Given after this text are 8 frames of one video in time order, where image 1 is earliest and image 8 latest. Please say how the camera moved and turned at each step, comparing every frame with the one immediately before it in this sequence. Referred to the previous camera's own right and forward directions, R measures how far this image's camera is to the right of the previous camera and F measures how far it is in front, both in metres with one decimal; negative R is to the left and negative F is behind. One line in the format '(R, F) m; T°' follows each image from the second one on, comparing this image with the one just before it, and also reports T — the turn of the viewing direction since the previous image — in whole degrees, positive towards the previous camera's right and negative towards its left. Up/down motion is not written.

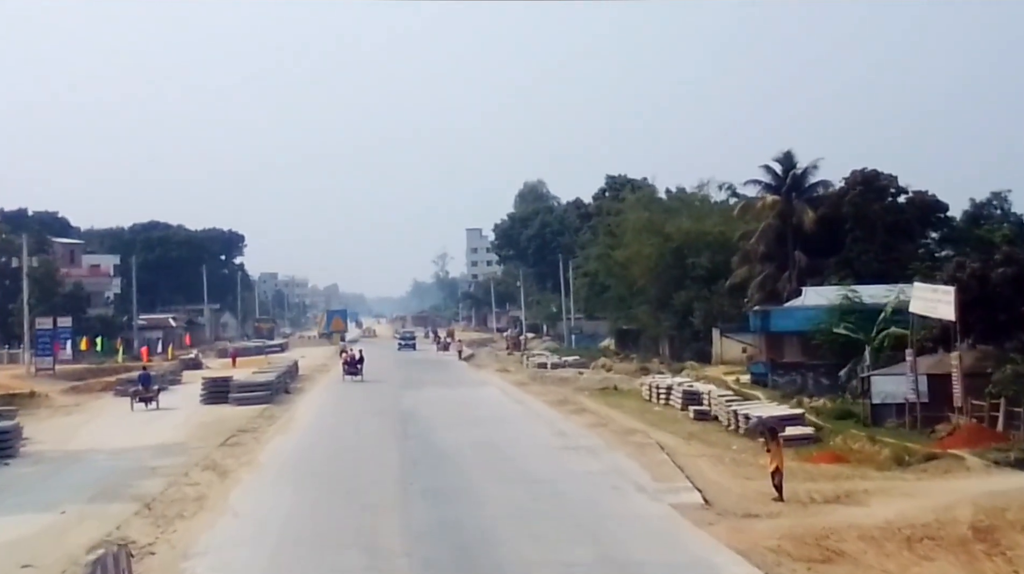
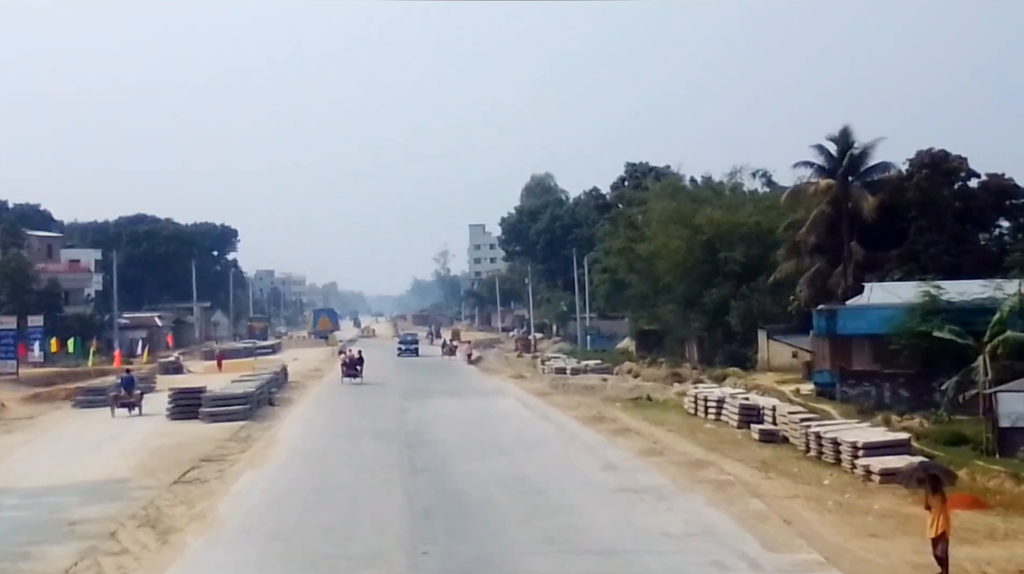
(-0.7, +6.8) m; 0°
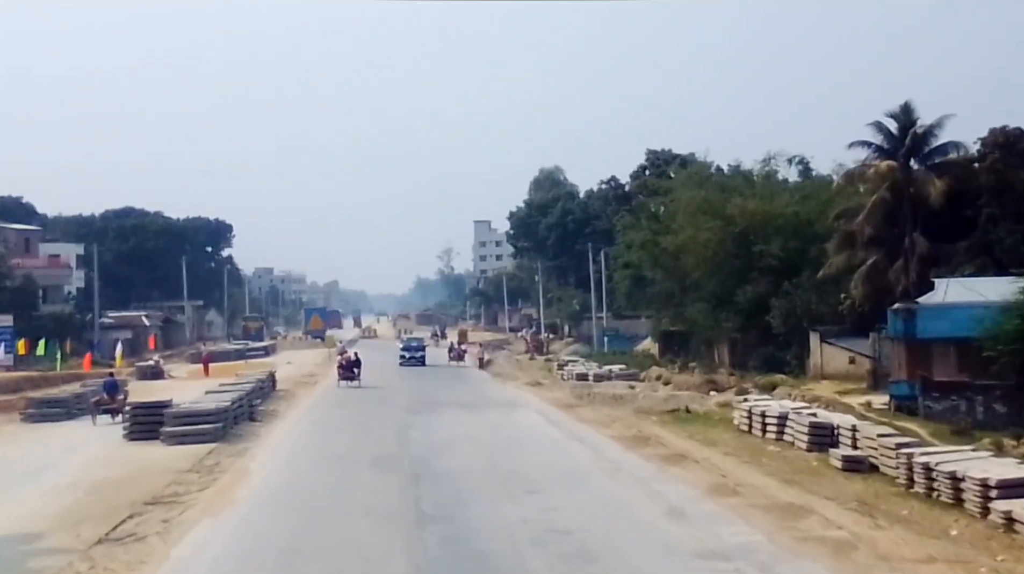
(-0.5, +5.9) m; 0°
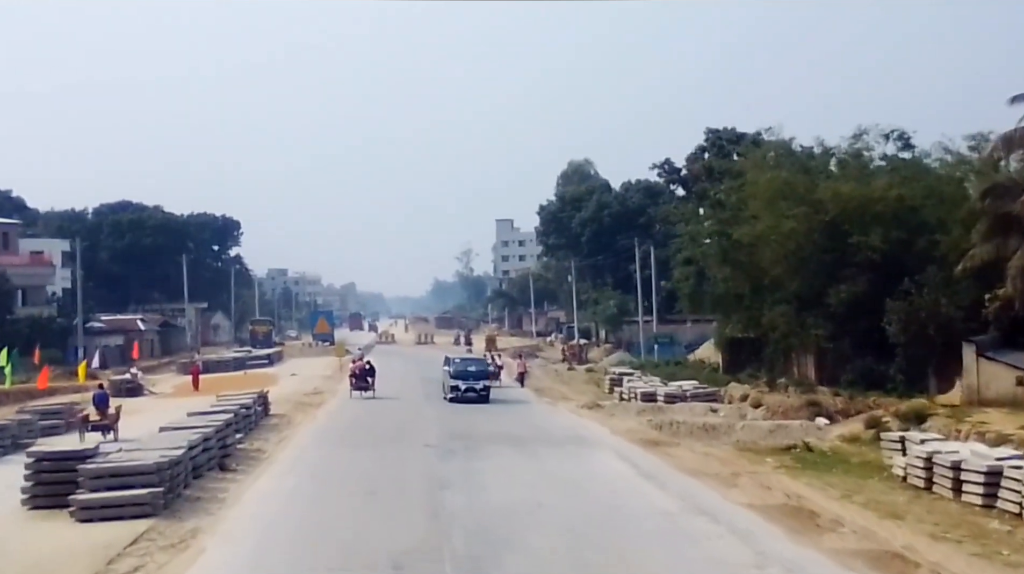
(-1.1, +9.9) m; -1°
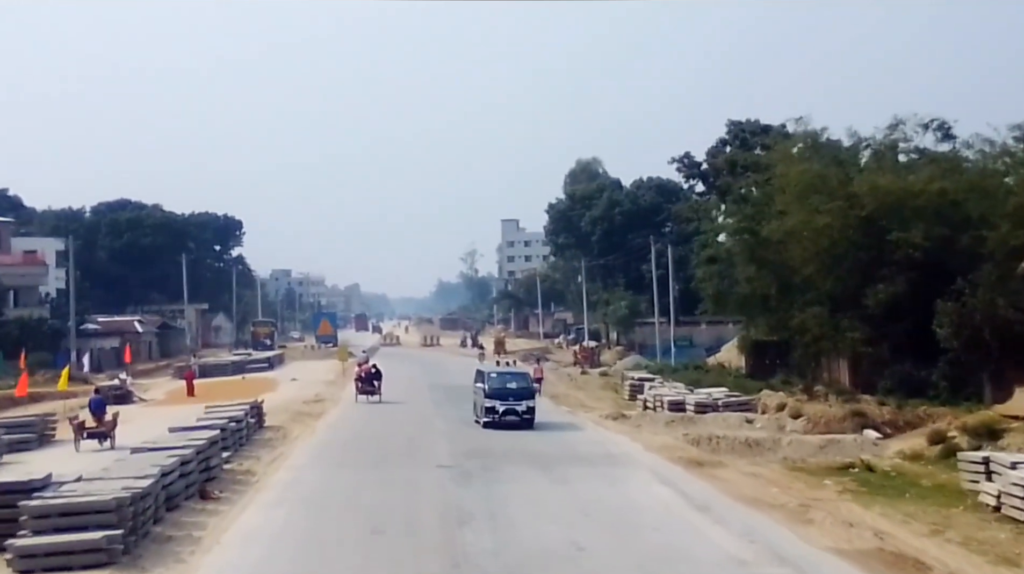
(-0.4, +3.3) m; 0°
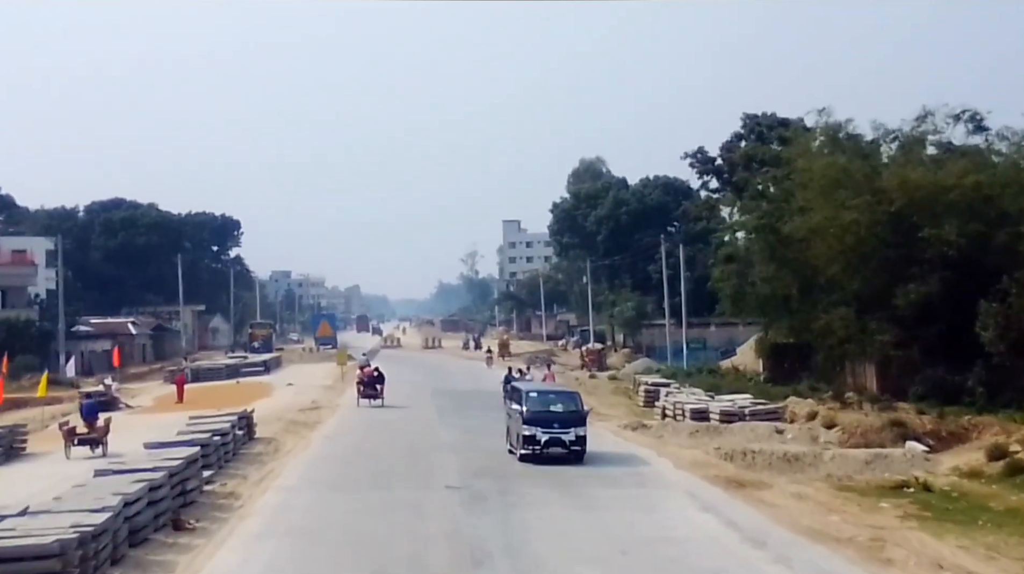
(-0.3, +2.7) m; 0°
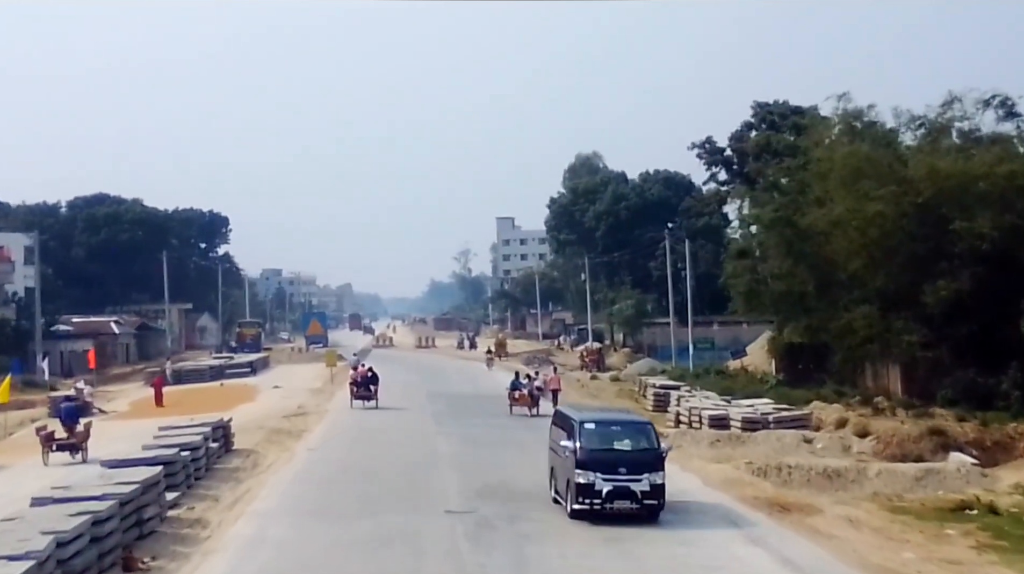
(-0.3, +3.0) m; 0°
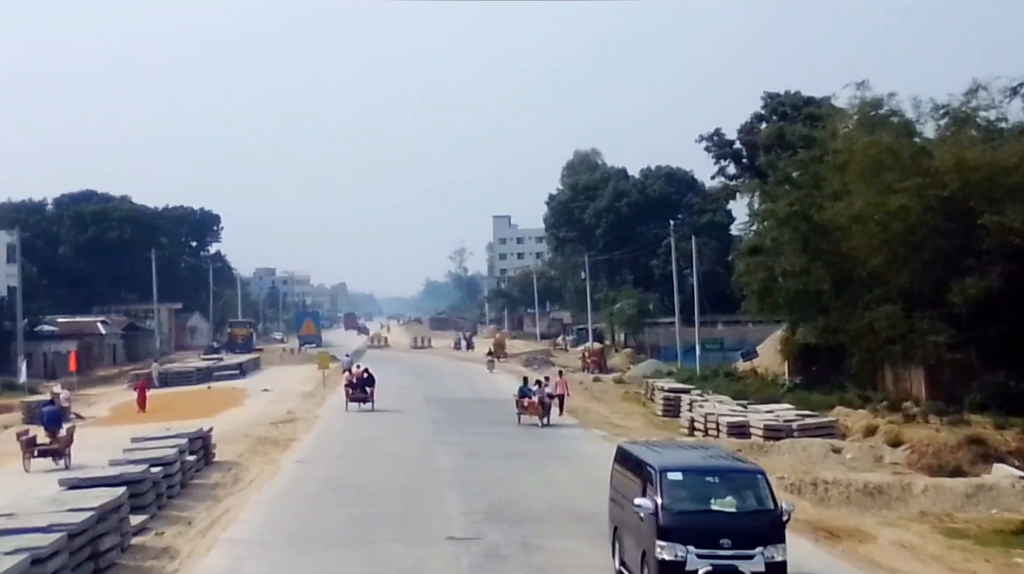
(-0.2, +2.4) m; 0°
